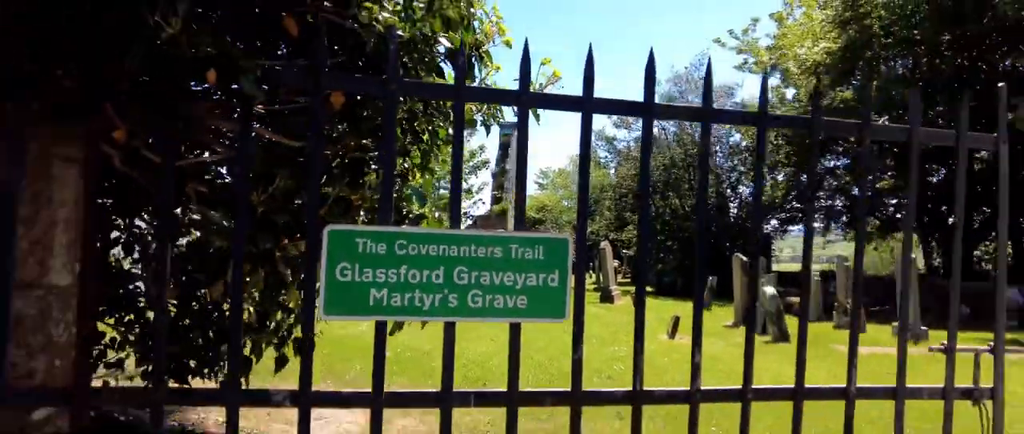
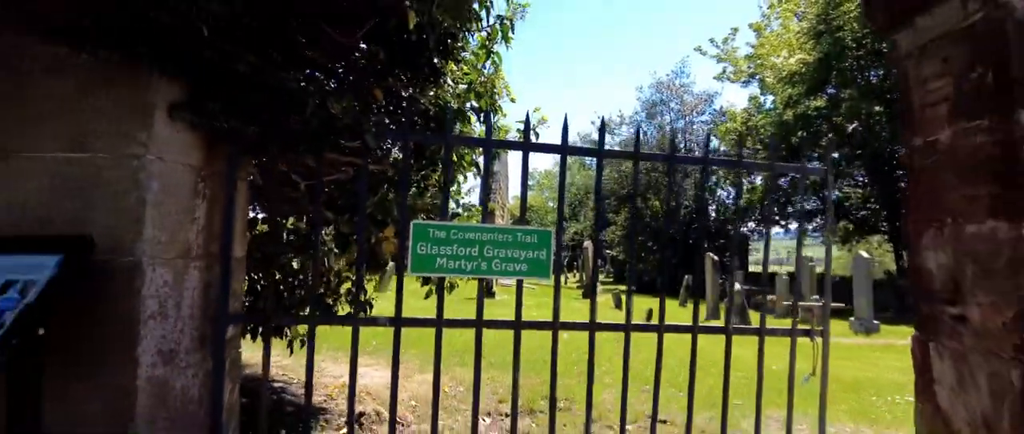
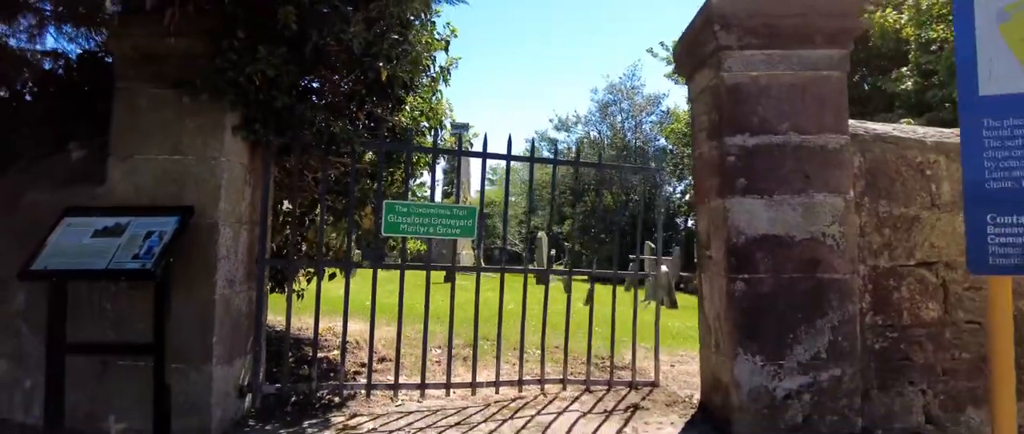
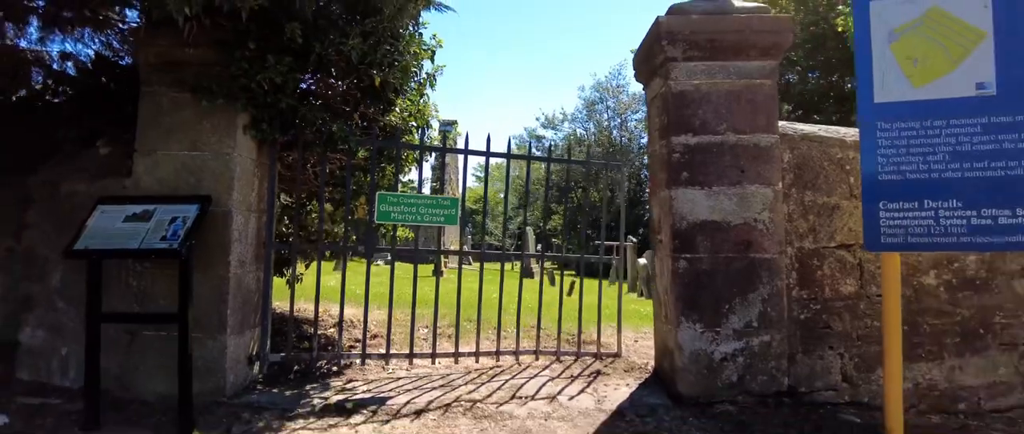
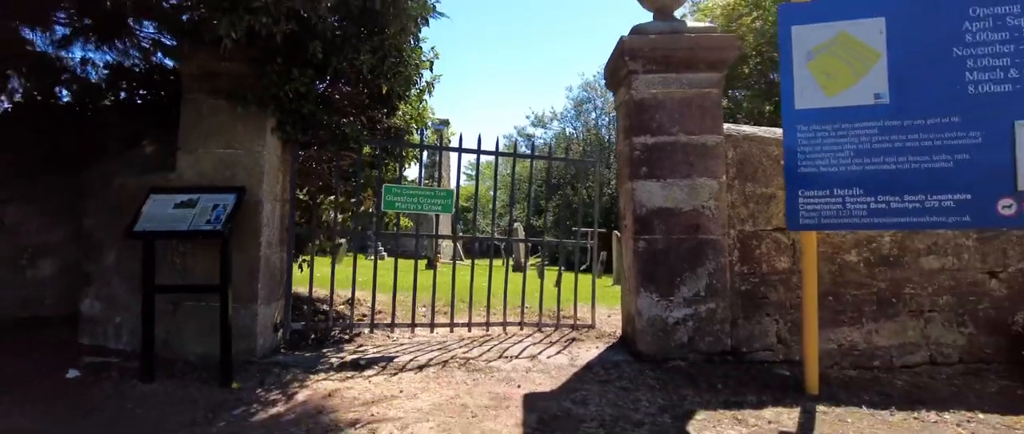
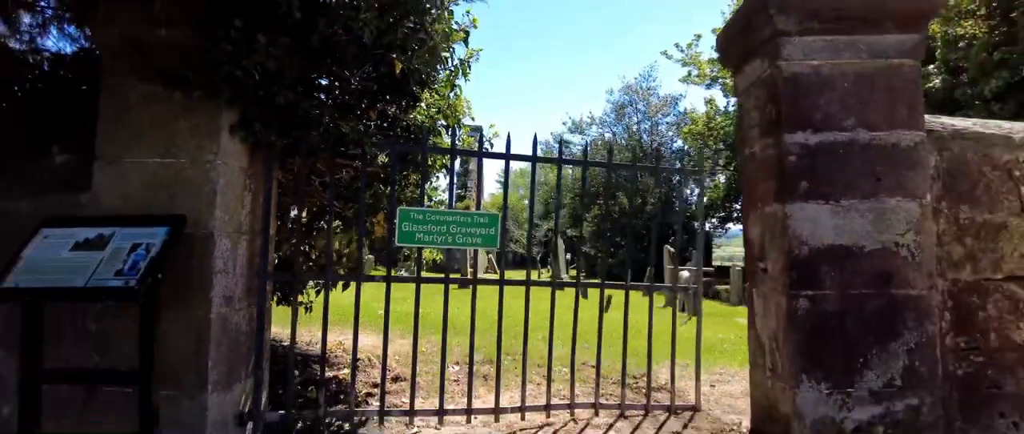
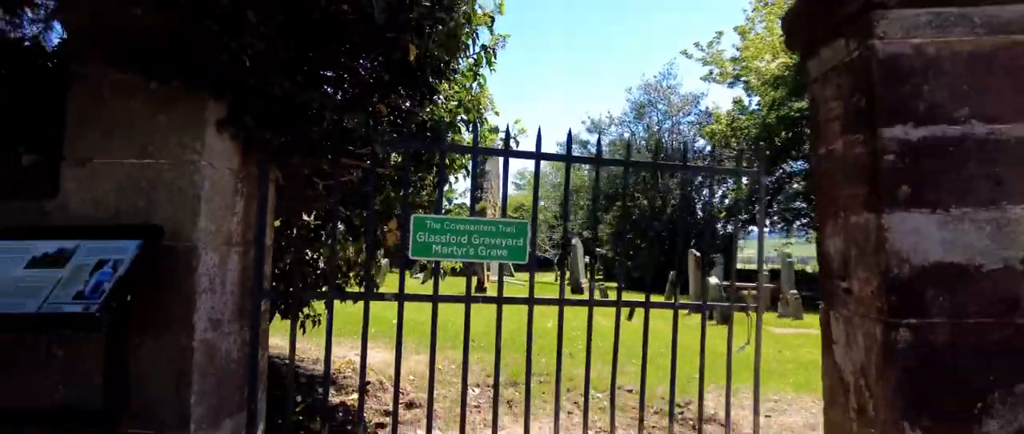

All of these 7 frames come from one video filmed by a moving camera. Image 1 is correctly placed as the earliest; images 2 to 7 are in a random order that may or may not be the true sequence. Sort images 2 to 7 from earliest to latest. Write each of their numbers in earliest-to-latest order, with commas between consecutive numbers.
2, 7, 6, 3, 4, 5
